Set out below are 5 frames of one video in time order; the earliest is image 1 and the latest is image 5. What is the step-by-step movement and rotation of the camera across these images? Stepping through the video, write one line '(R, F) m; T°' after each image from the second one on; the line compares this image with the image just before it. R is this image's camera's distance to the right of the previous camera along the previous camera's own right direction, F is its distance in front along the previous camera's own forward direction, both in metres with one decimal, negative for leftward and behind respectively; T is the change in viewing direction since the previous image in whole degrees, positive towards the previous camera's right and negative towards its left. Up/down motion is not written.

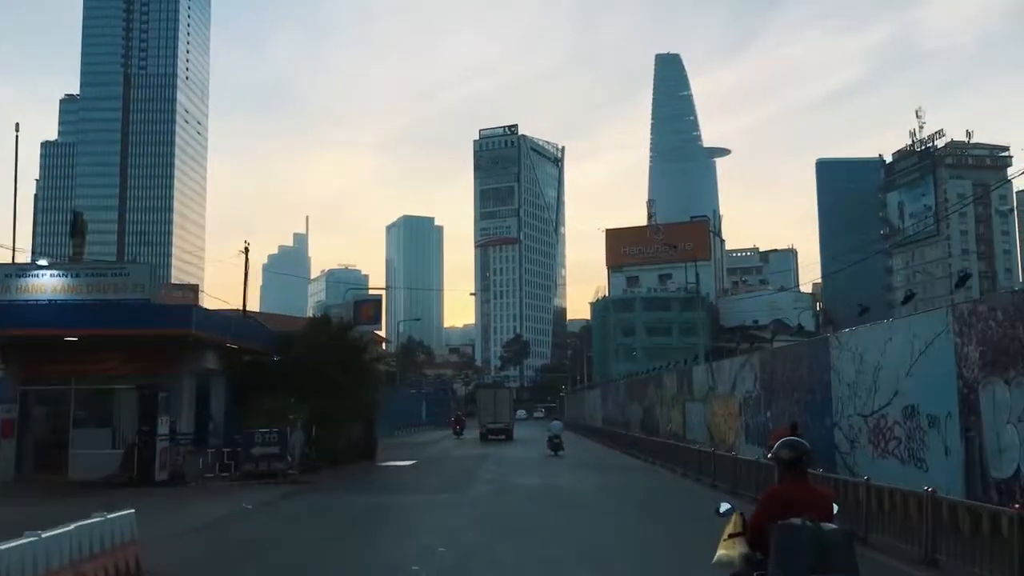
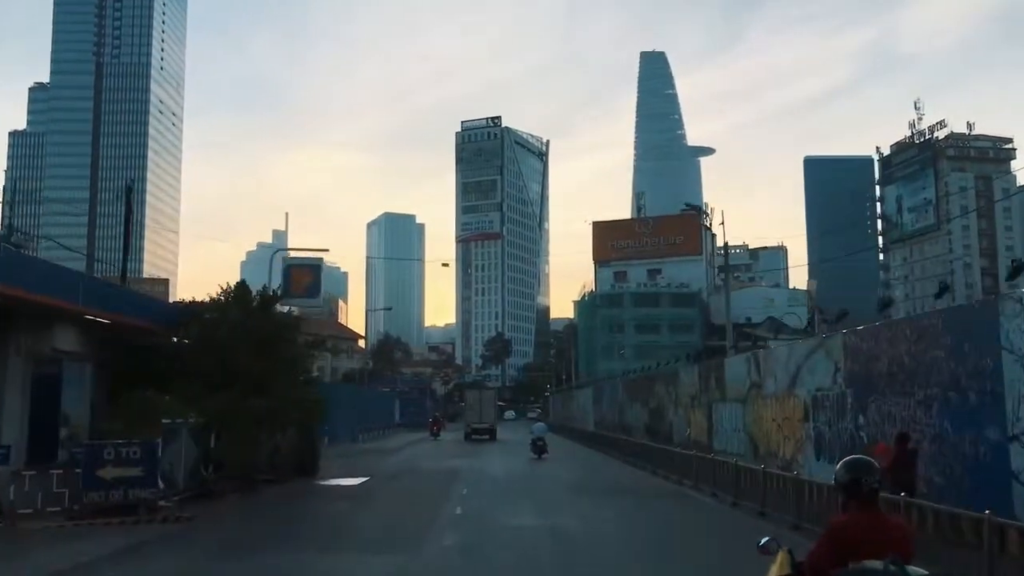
(0.0, +3.8) m; +1°
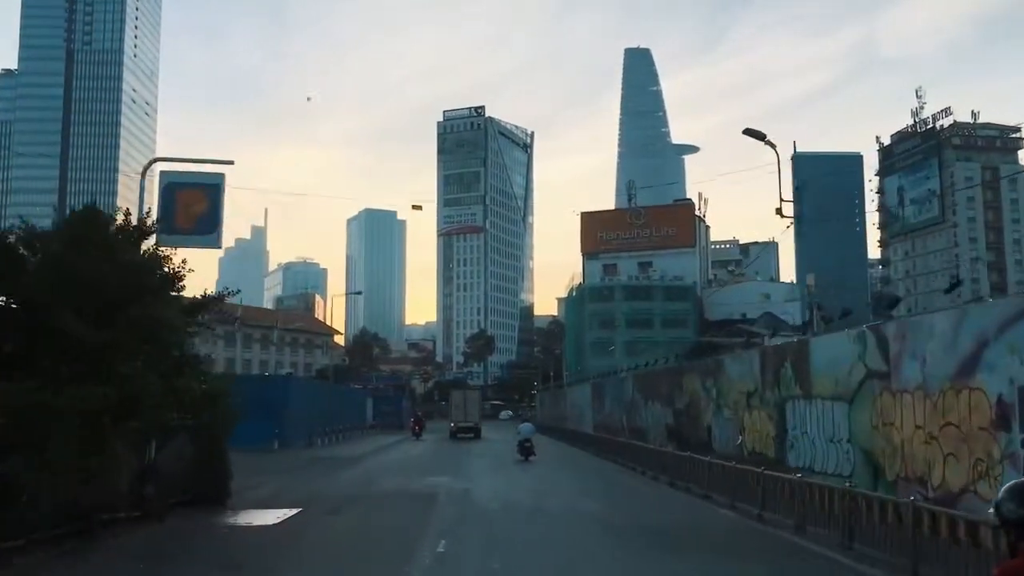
(-0.2, +4.0) m; +1°
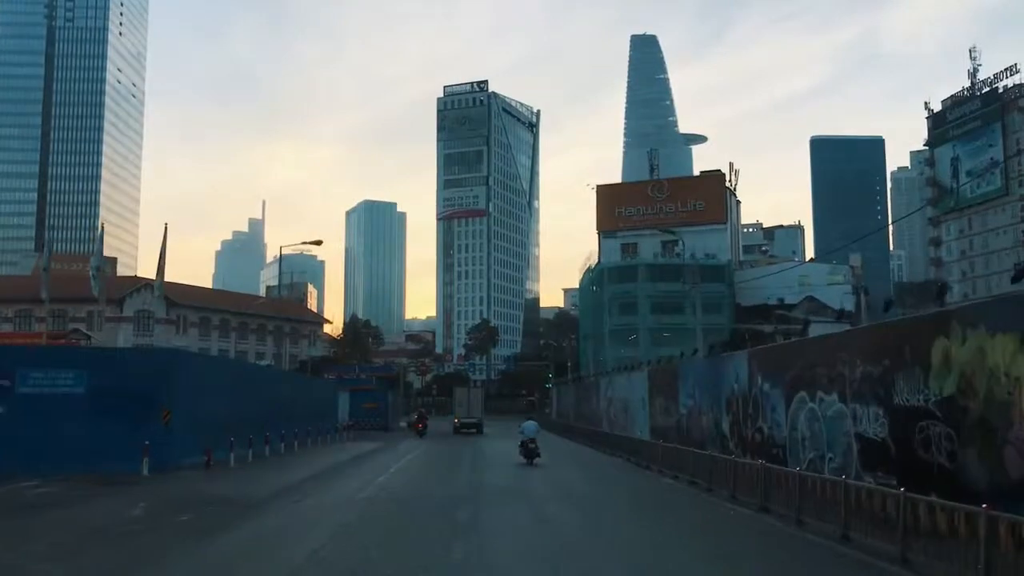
(-0.4, +8.3) m; 0°
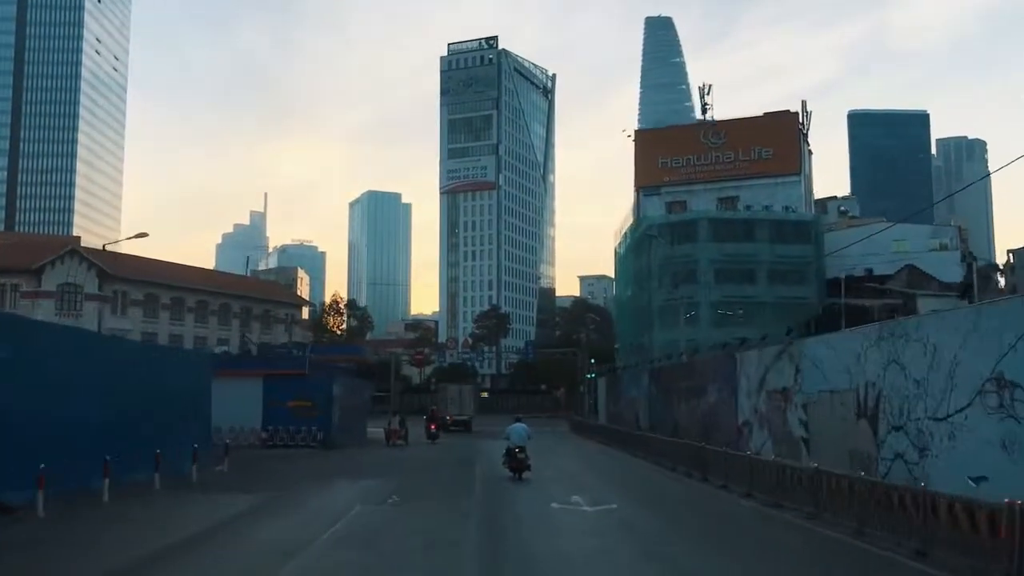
(-0.6, +13.3) m; 0°
